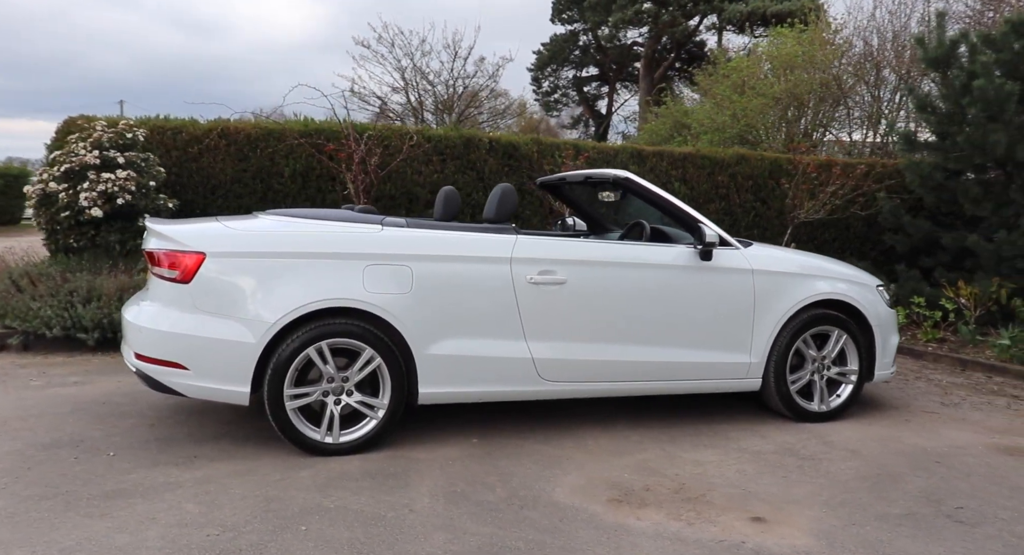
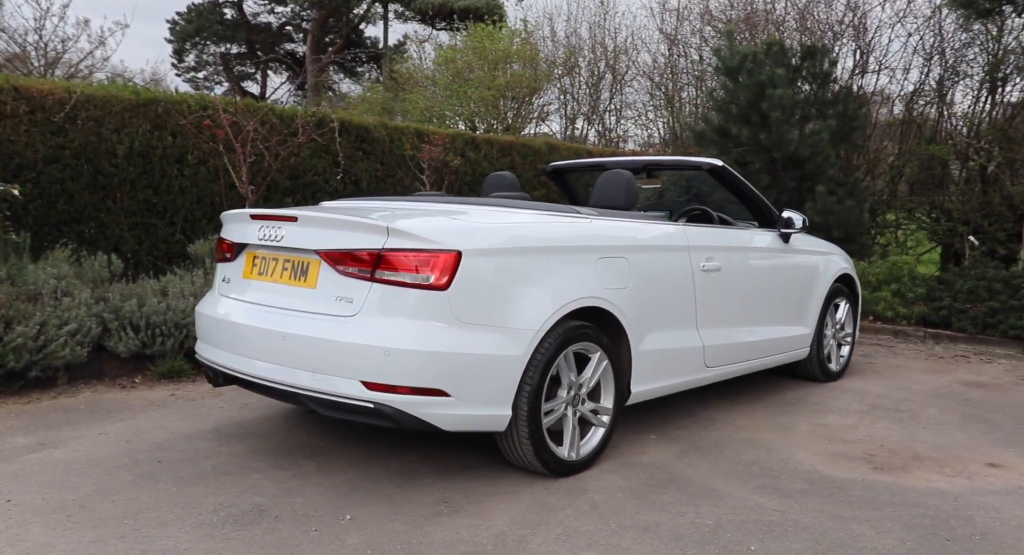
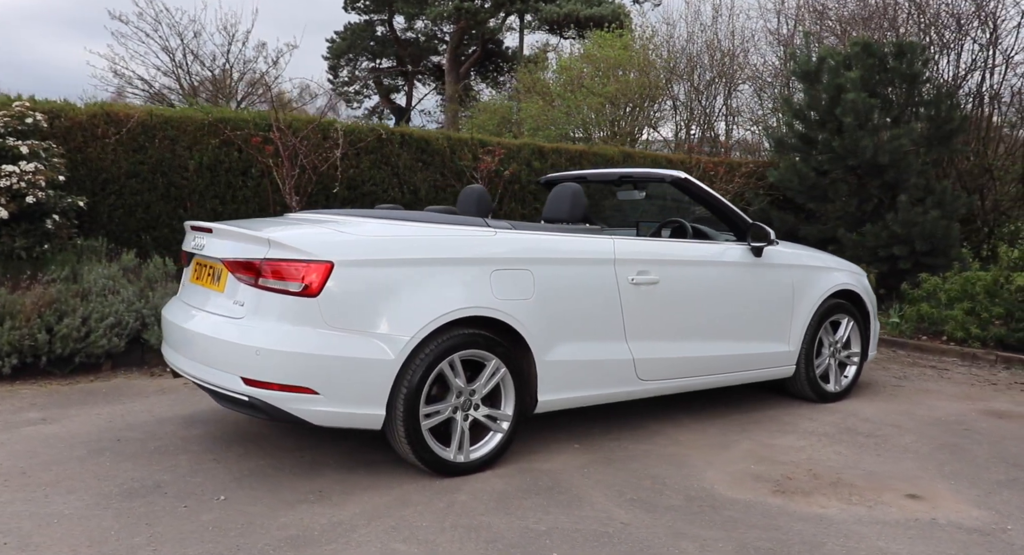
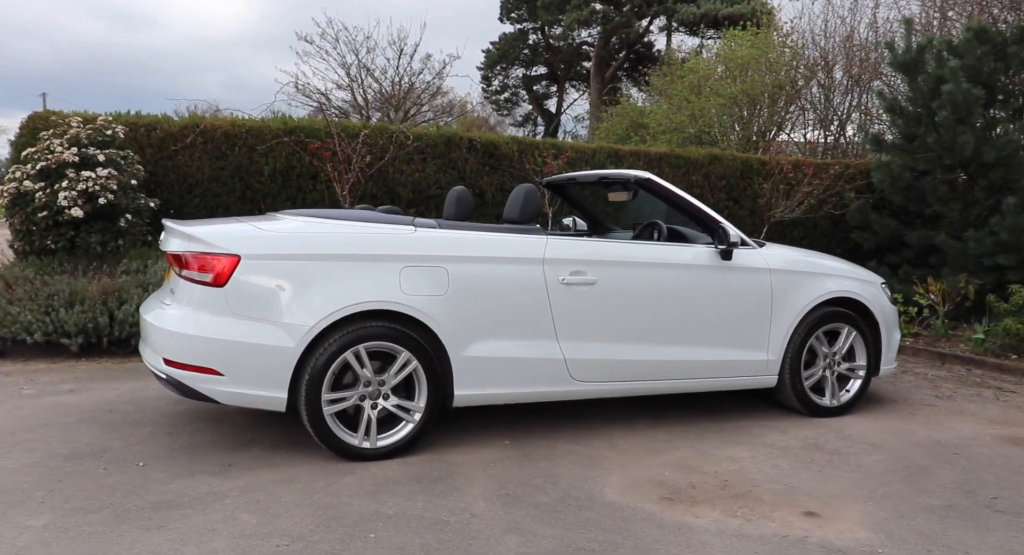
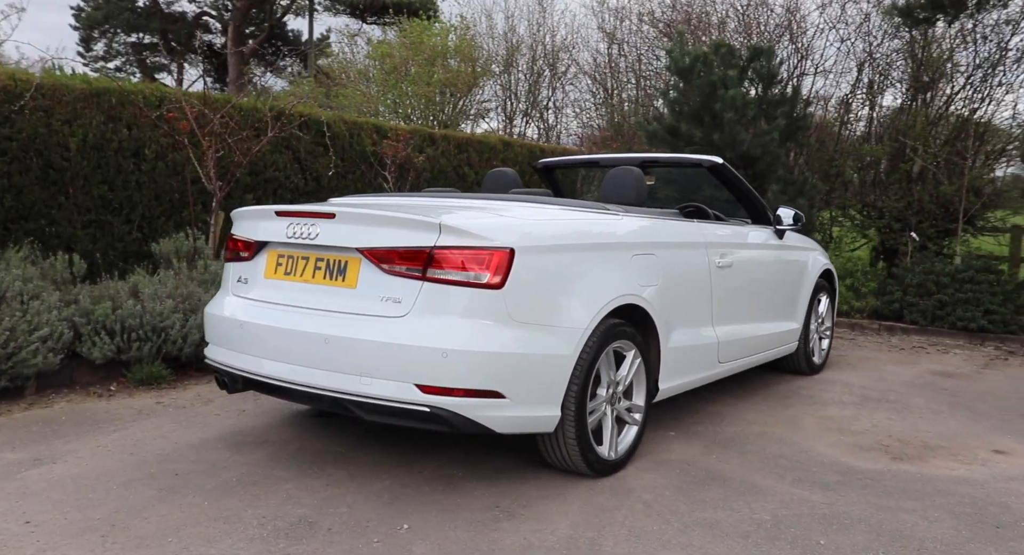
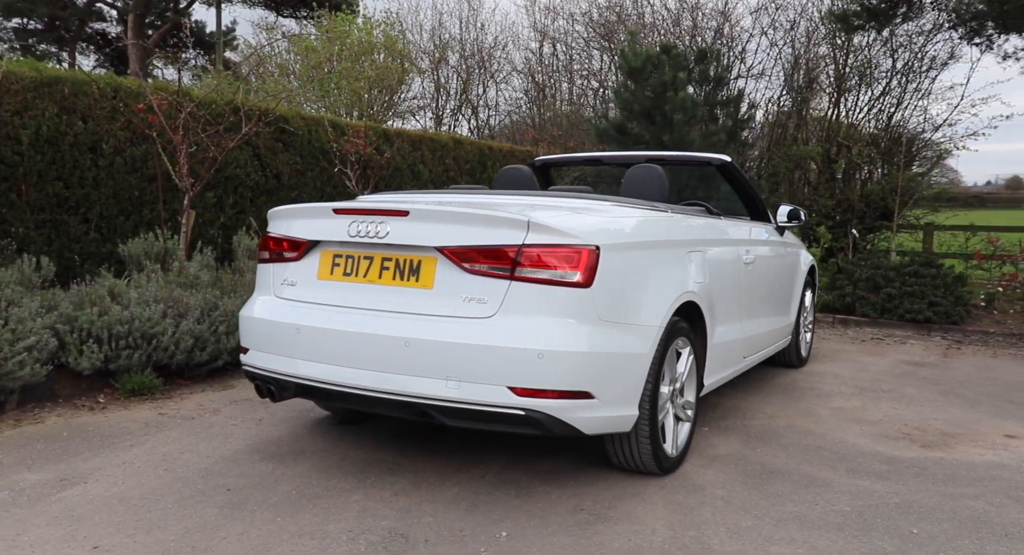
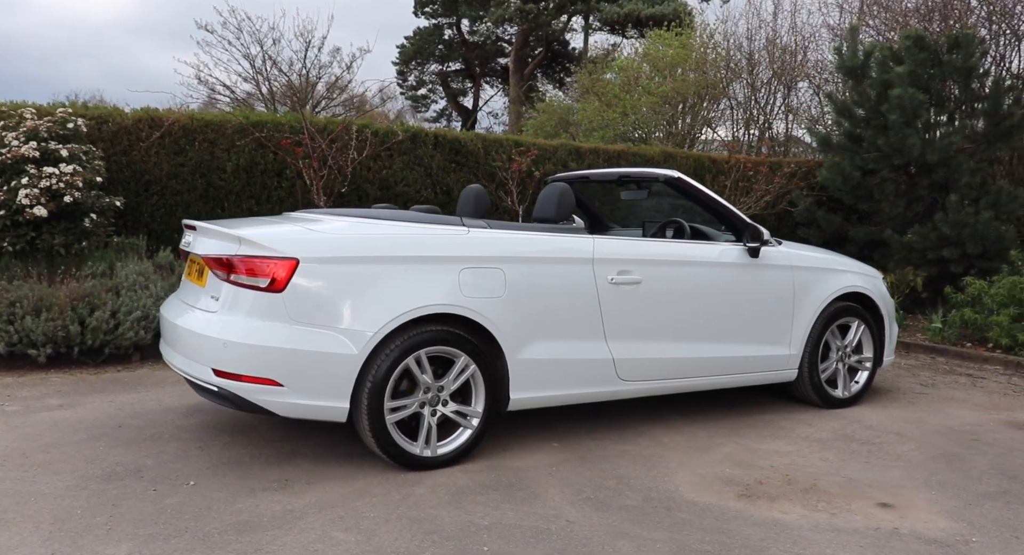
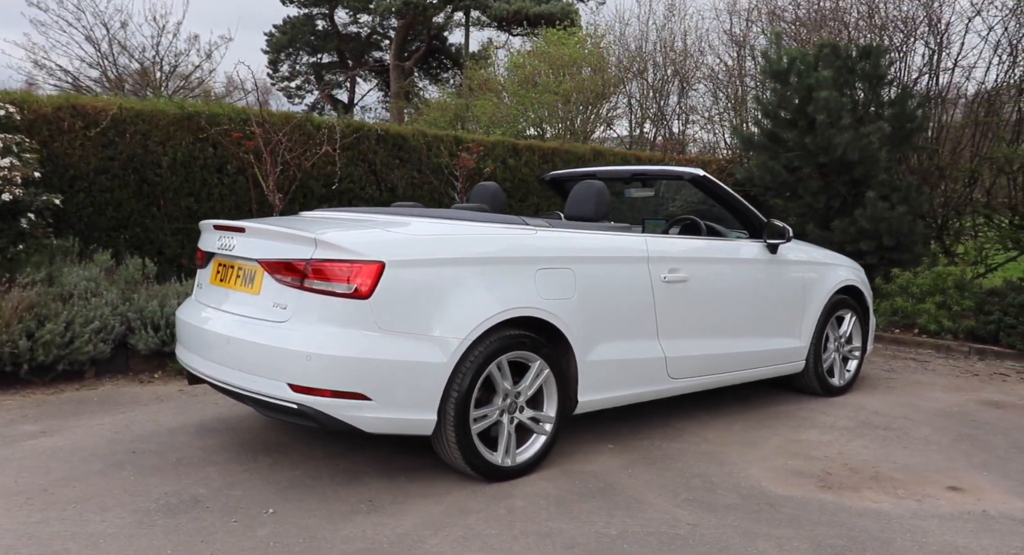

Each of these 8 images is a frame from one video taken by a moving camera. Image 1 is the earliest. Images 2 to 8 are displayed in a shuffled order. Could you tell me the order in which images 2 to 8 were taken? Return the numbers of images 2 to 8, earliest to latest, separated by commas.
4, 7, 3, 8, 2, 5, 6
